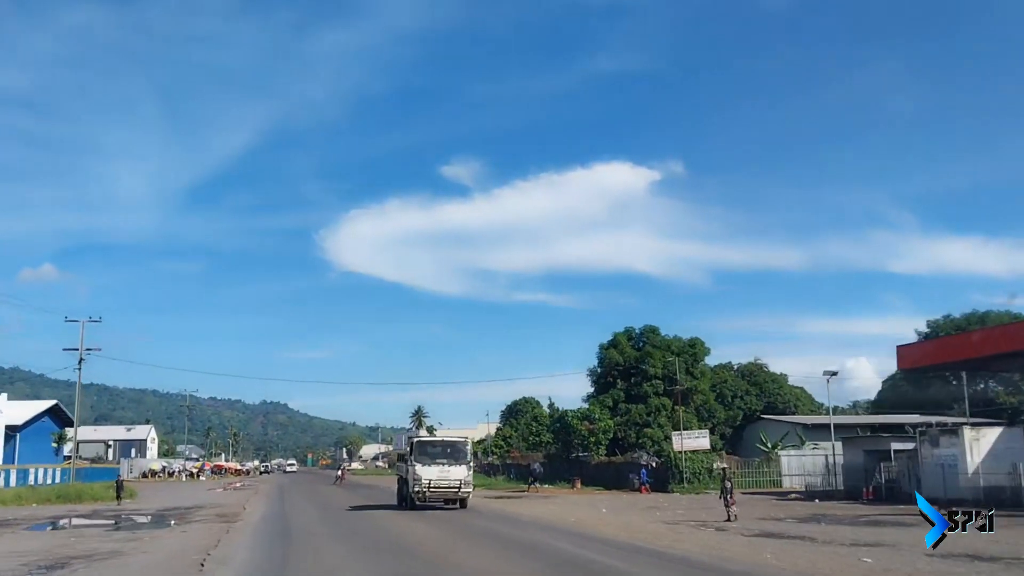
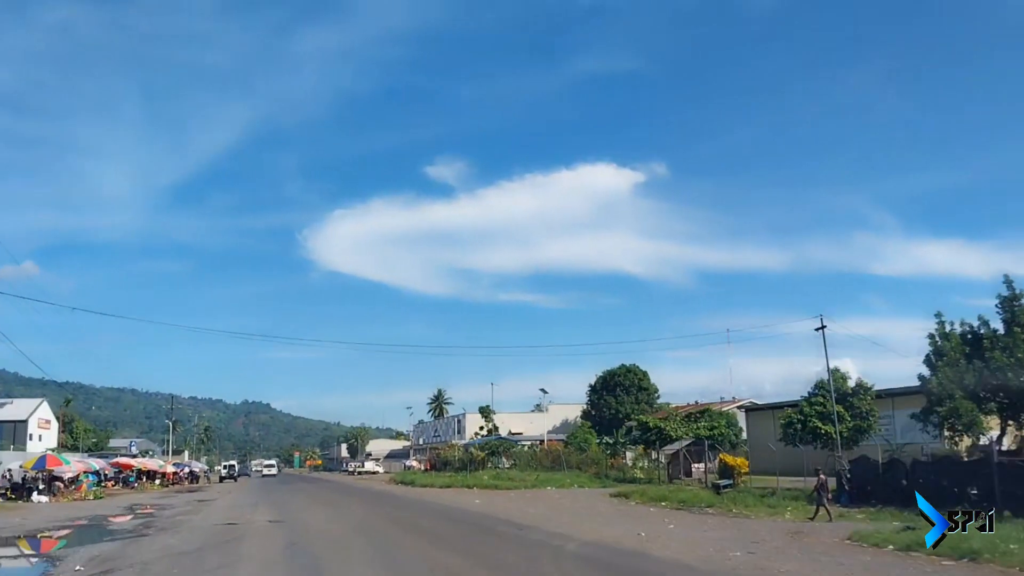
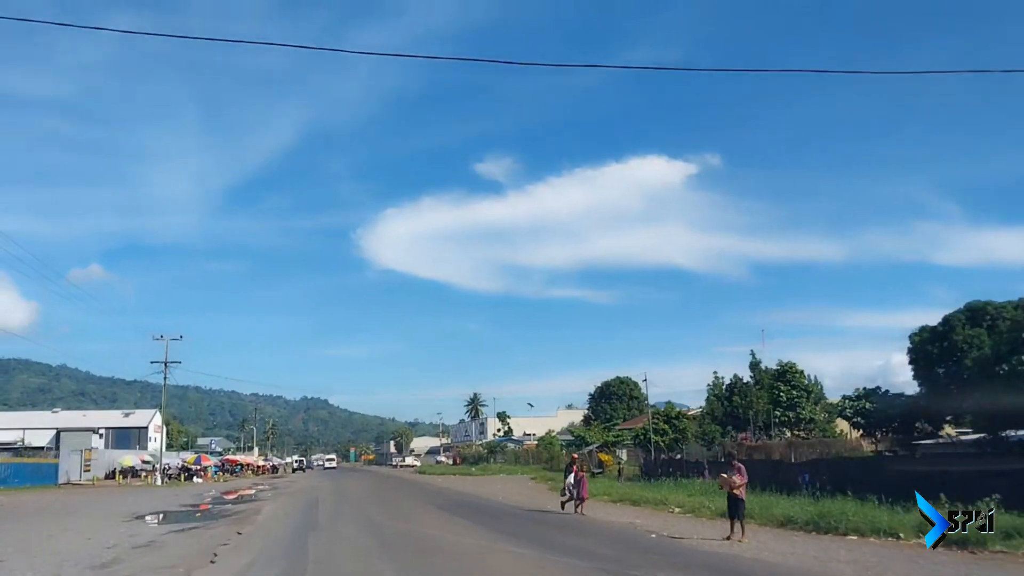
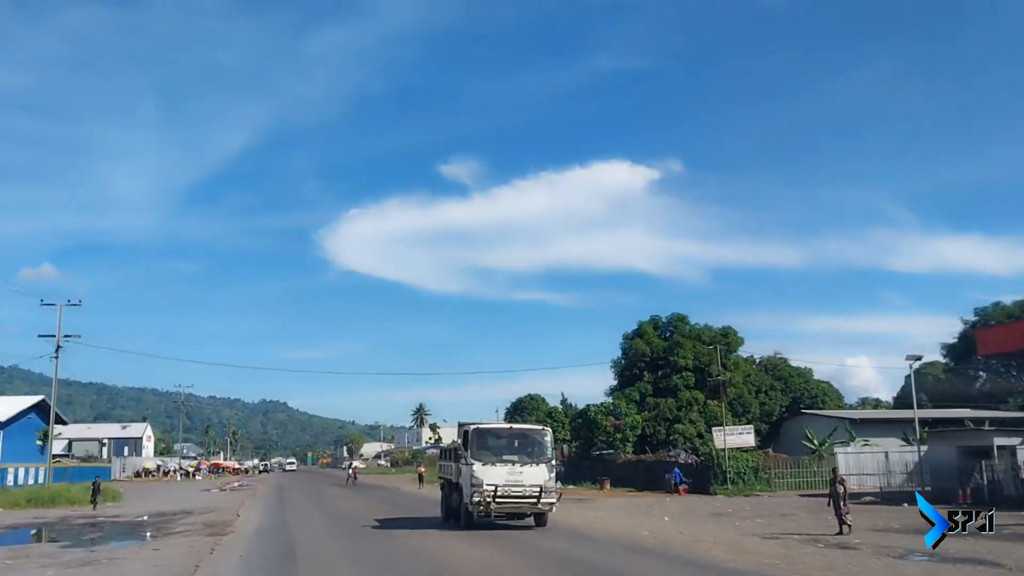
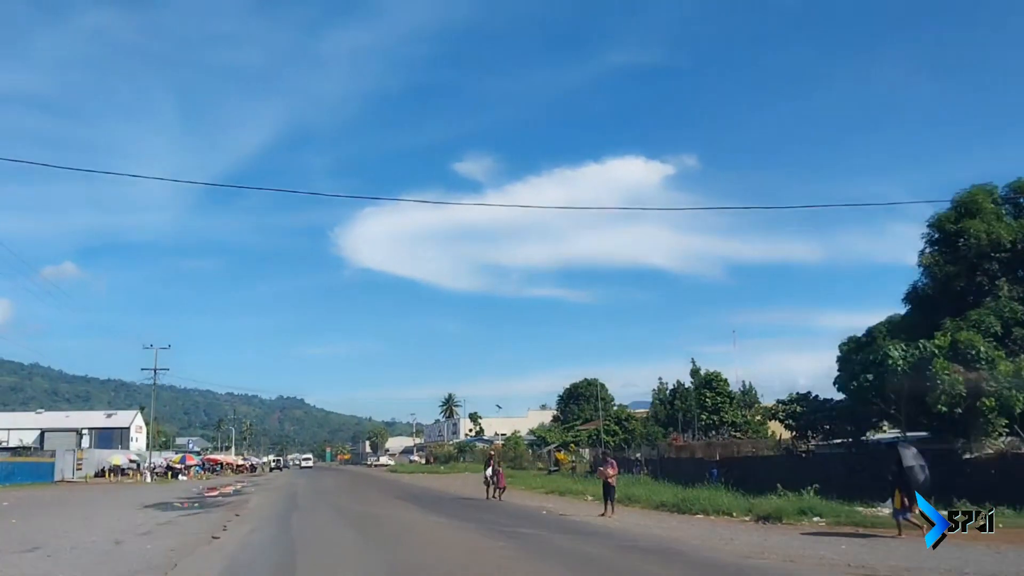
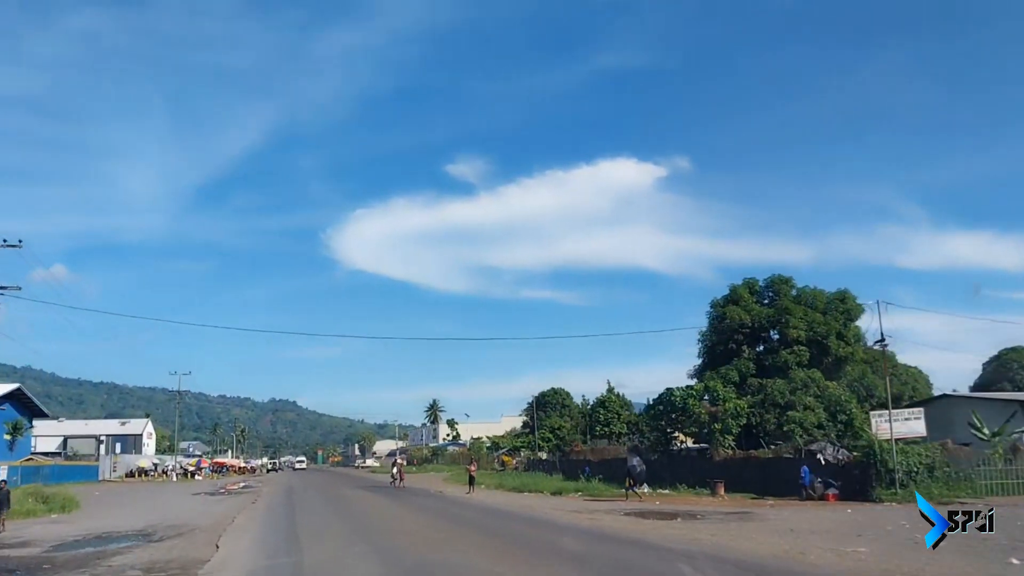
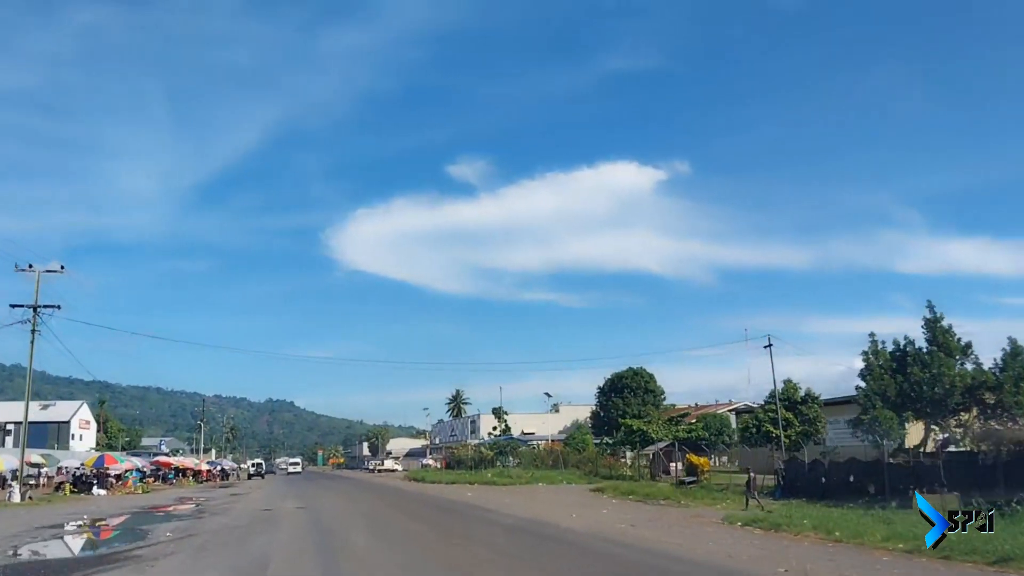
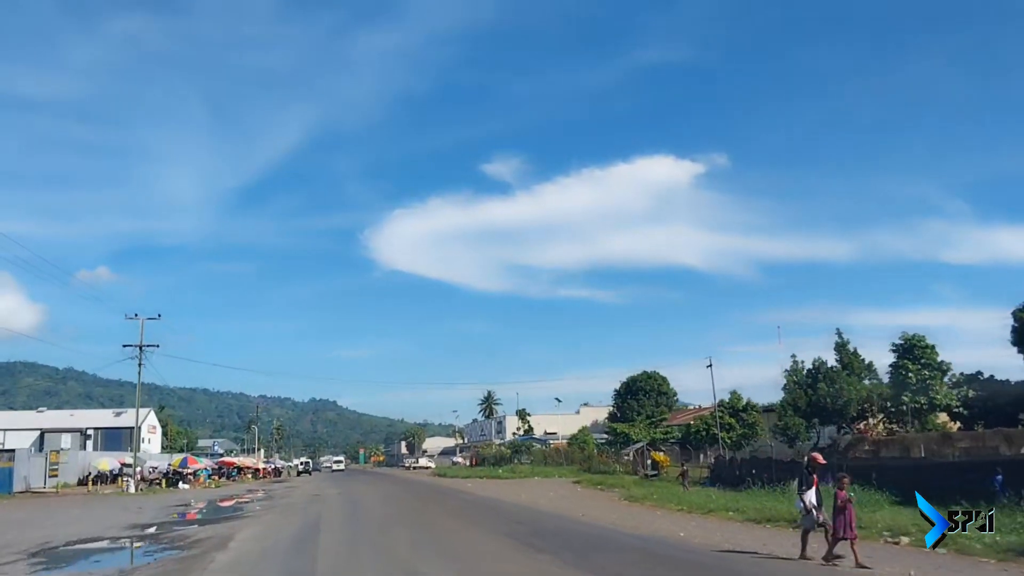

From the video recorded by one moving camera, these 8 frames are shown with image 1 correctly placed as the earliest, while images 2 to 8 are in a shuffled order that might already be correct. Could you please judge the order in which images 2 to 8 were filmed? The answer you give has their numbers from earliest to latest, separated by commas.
4, 6, 5, 3, 8, 7, 2
